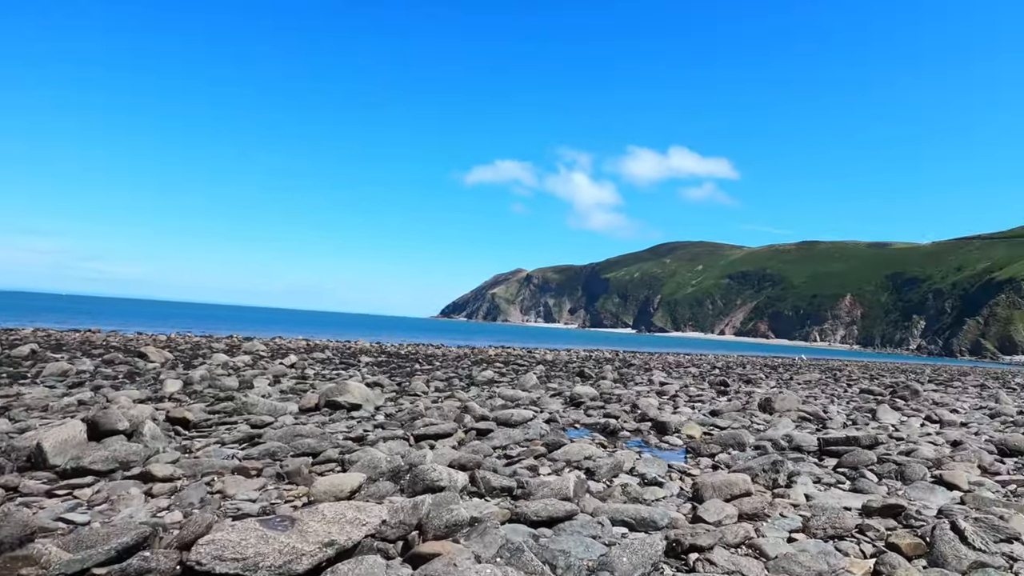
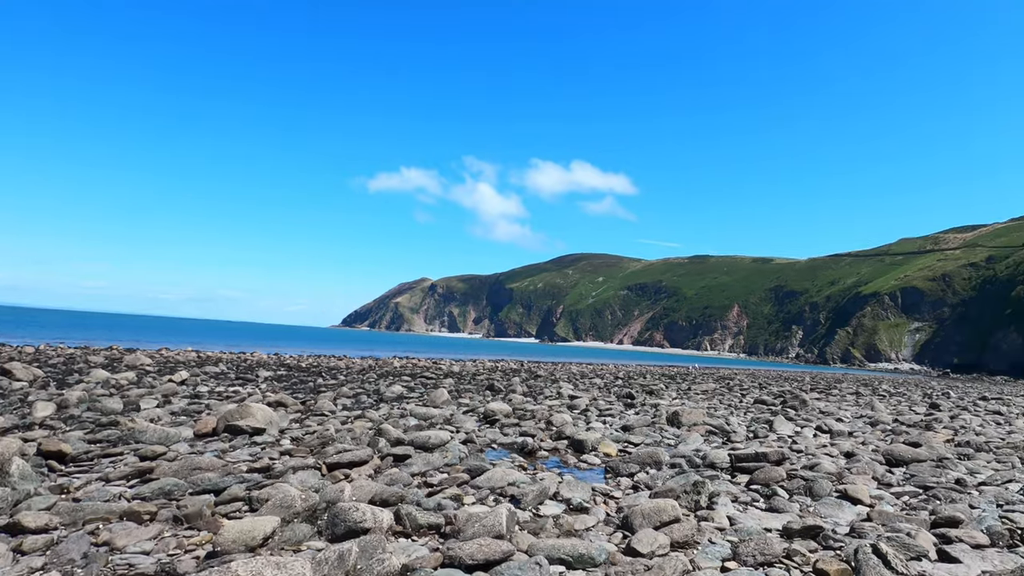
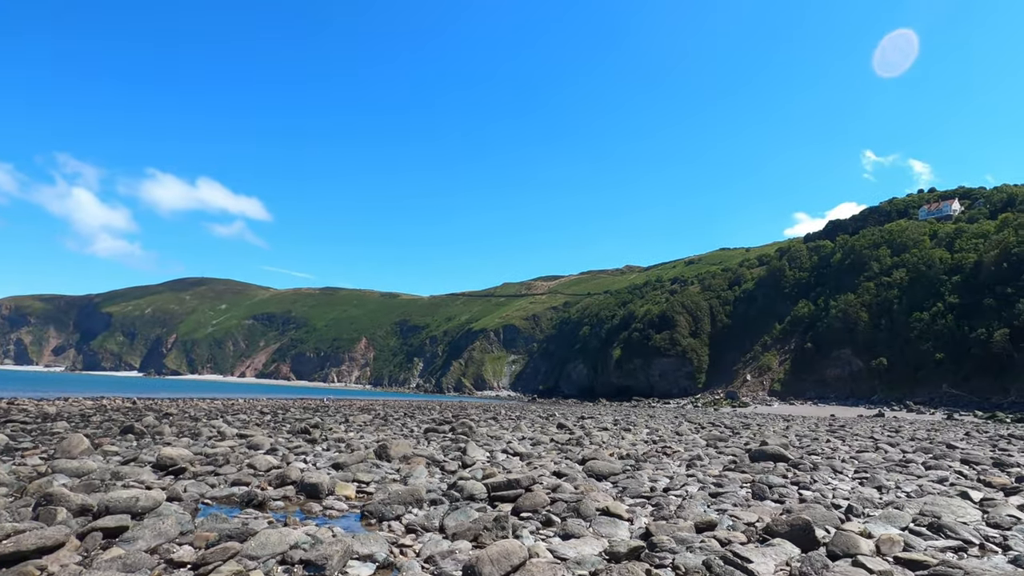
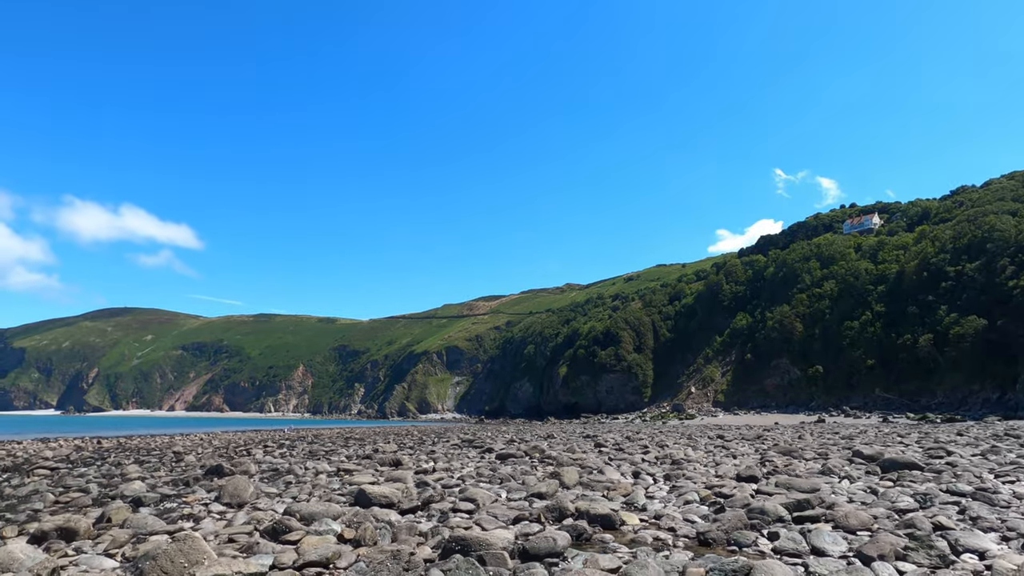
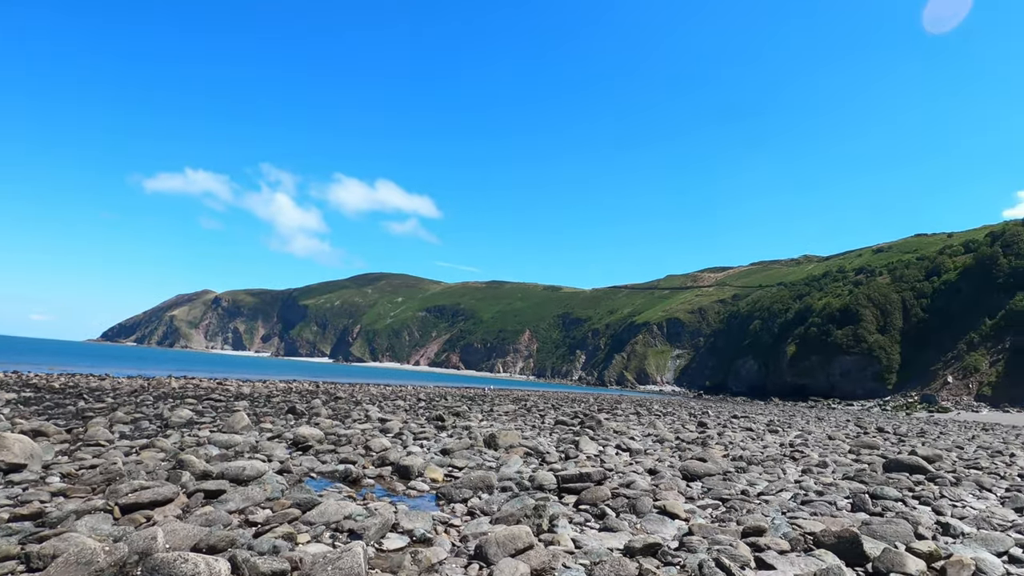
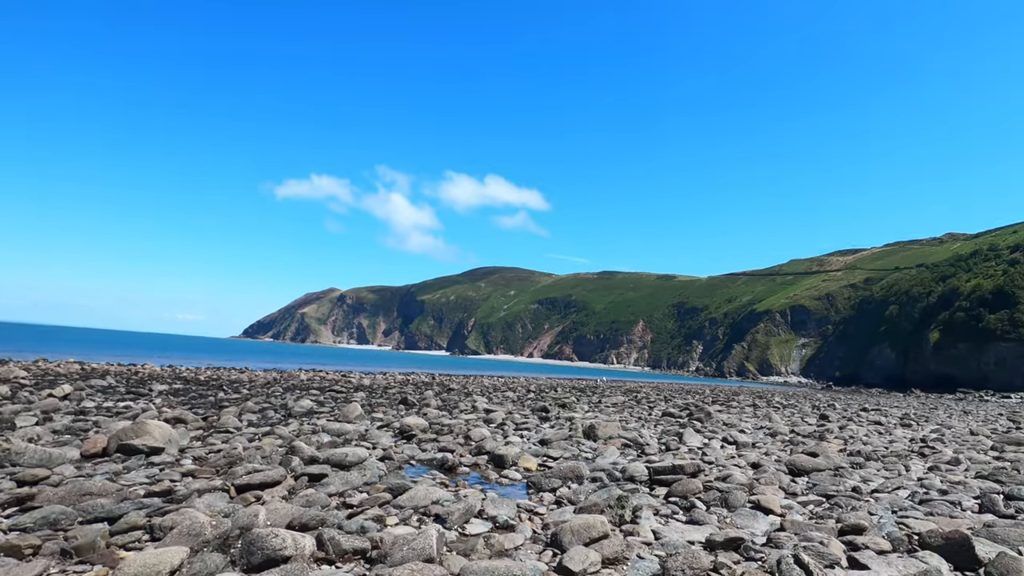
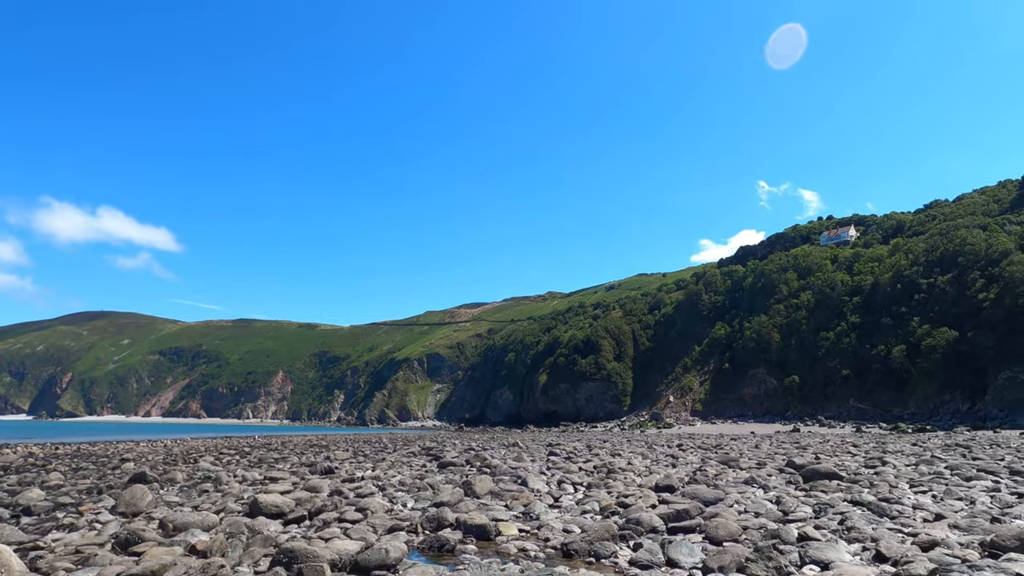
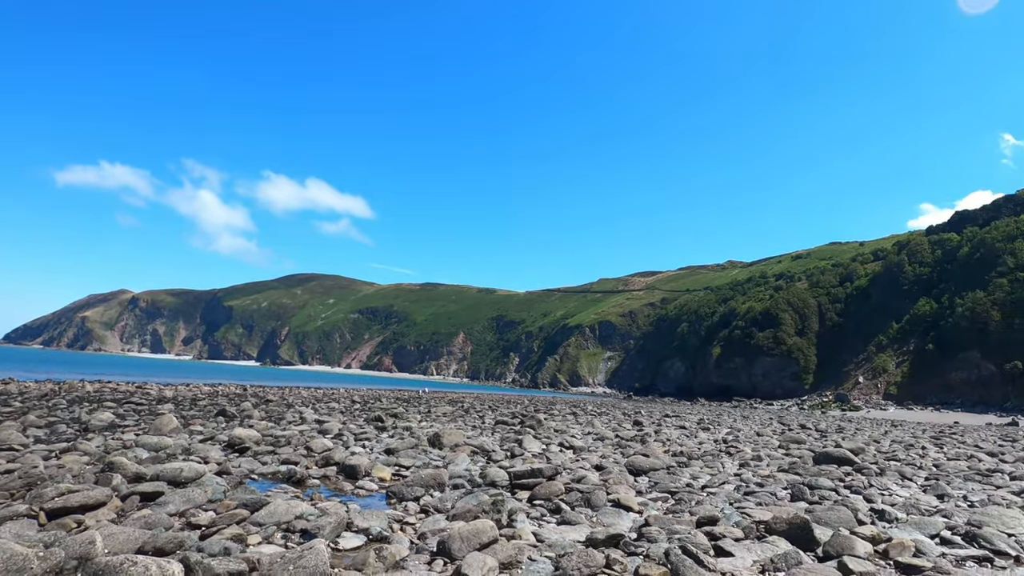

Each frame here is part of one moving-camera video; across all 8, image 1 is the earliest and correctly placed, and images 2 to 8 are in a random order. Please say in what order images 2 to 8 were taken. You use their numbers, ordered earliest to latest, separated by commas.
2, 6, 5, 8, 3, 7, 4
